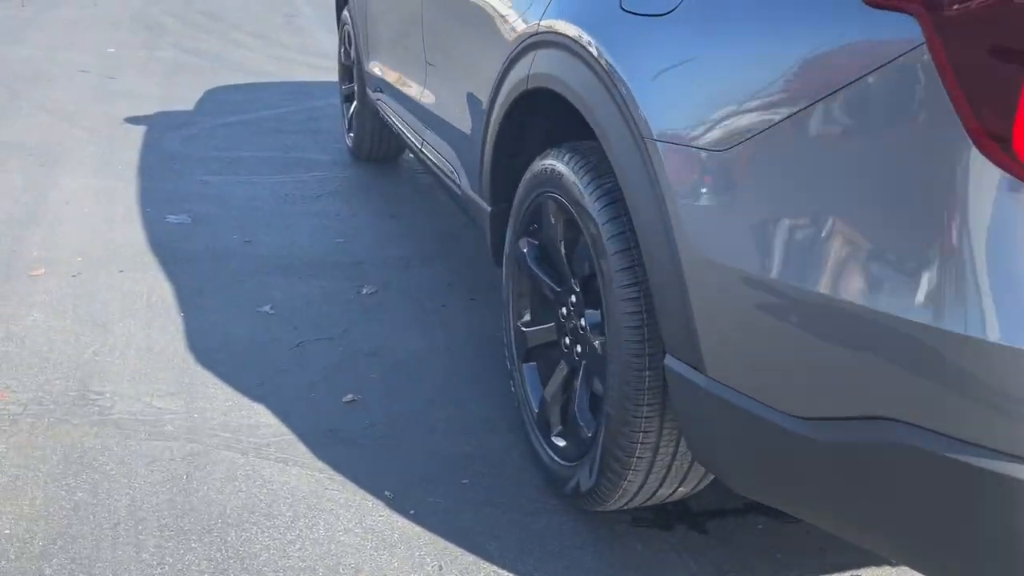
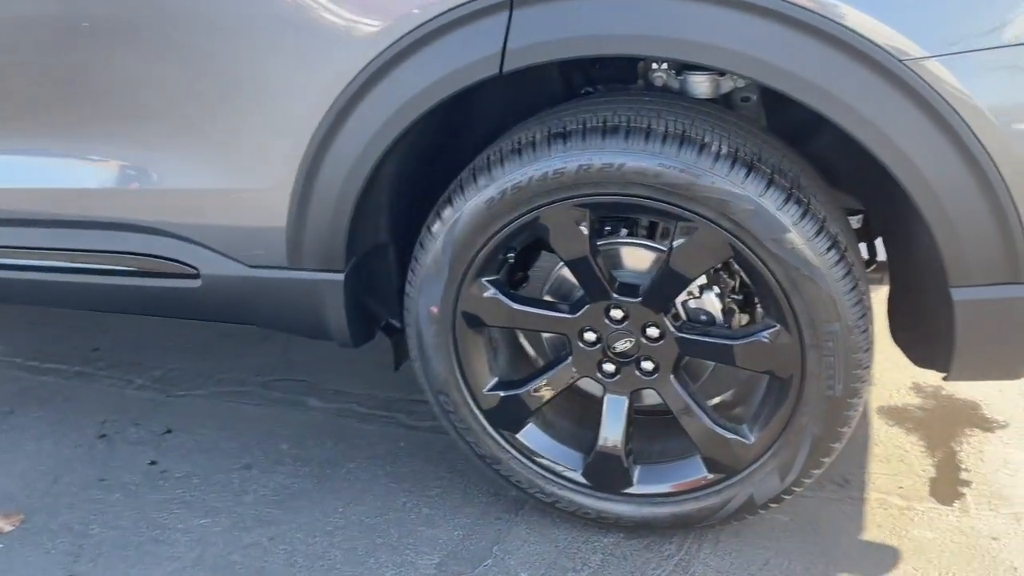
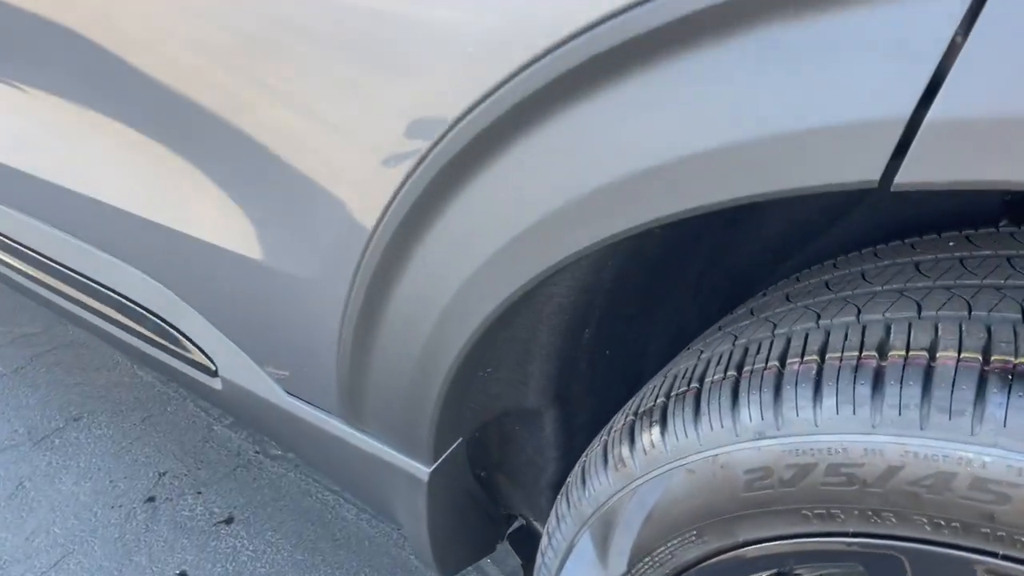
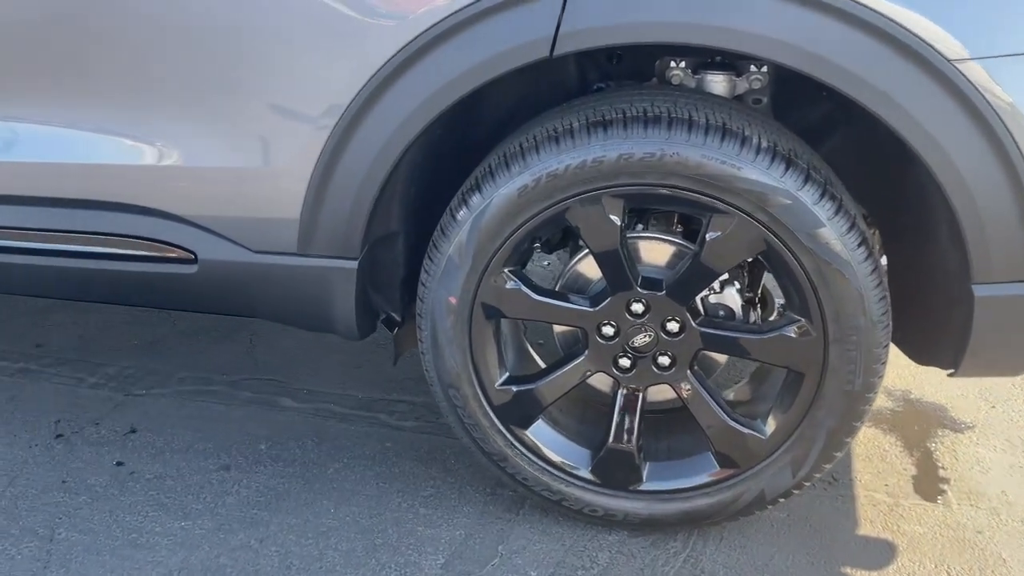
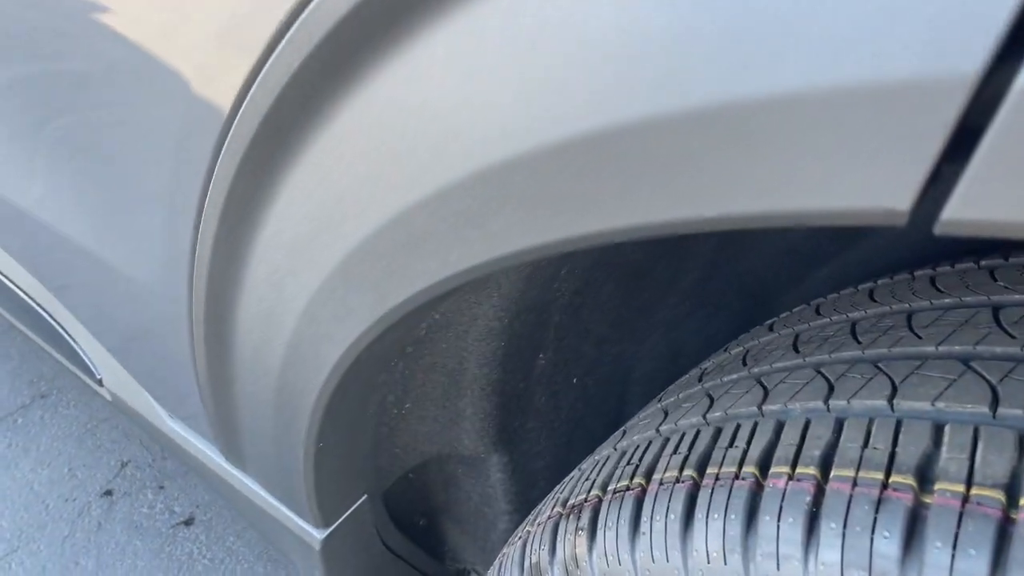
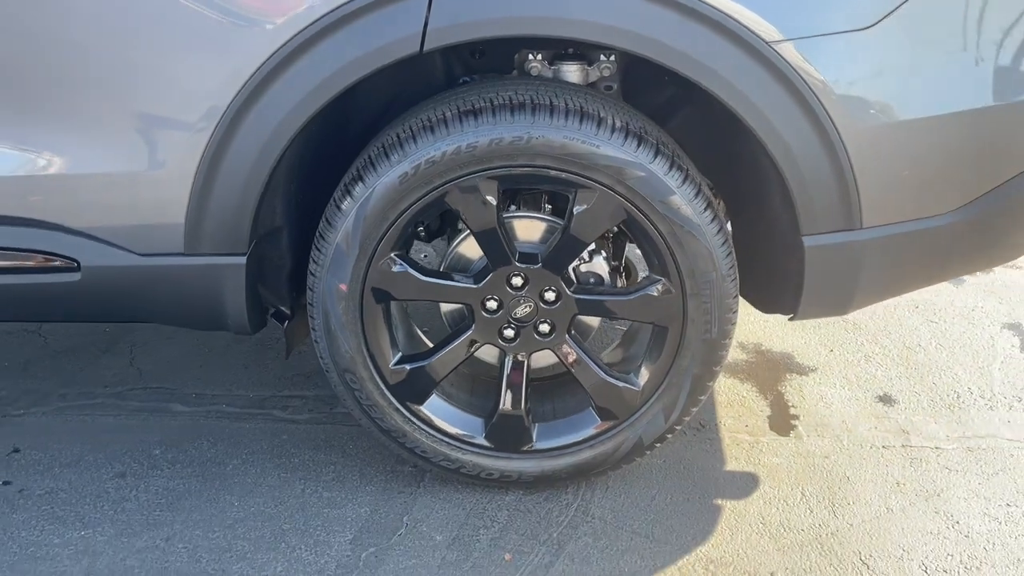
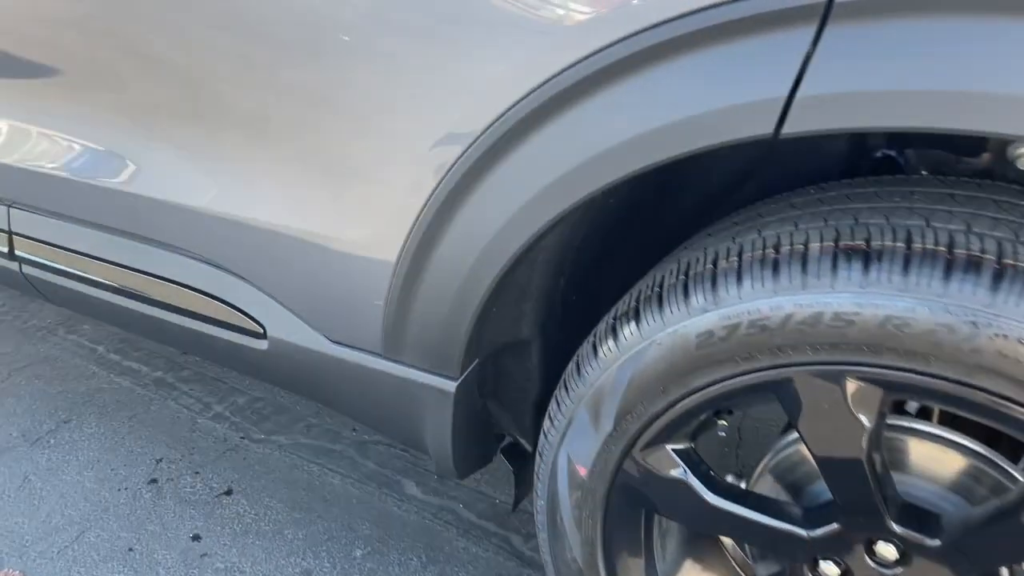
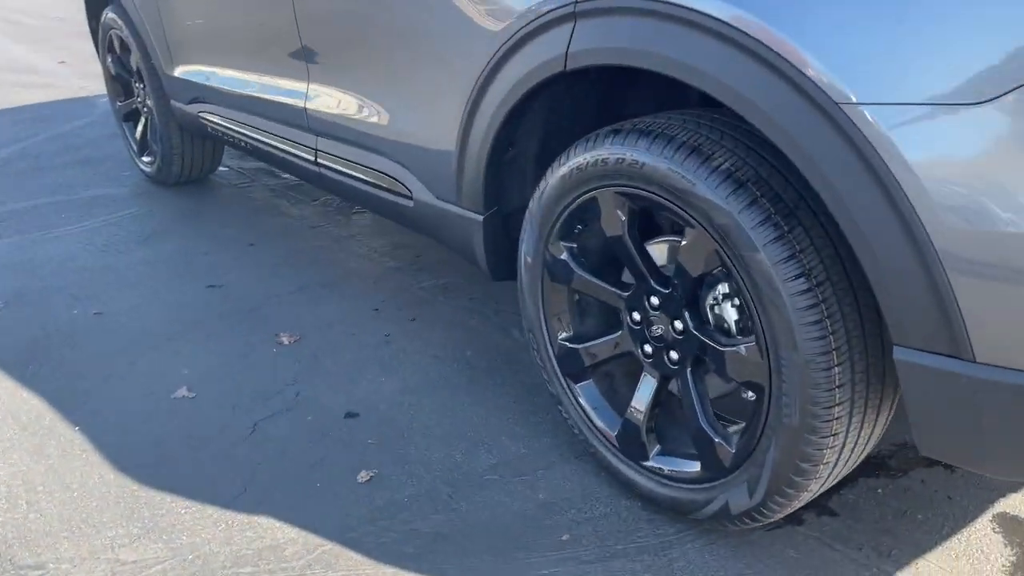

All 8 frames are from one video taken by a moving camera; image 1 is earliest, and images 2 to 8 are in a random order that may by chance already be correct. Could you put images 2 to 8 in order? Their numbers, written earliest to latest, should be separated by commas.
8, 2, 6, 4, 7, 3, 5
